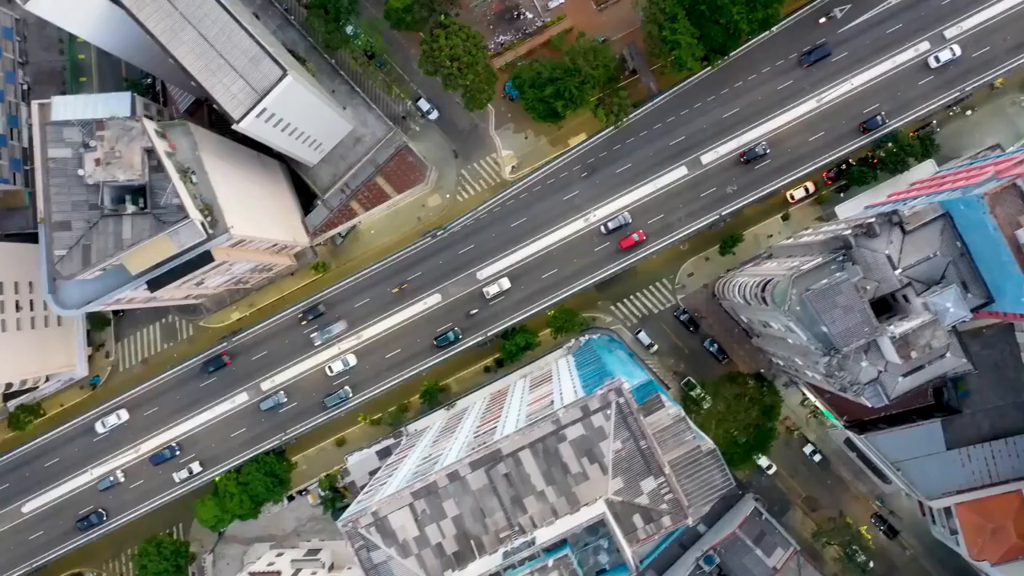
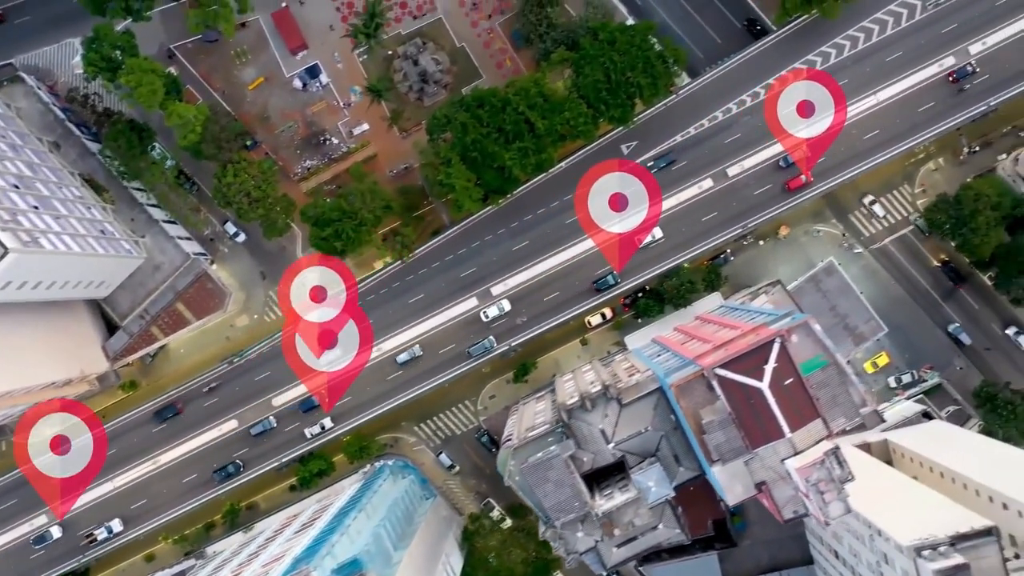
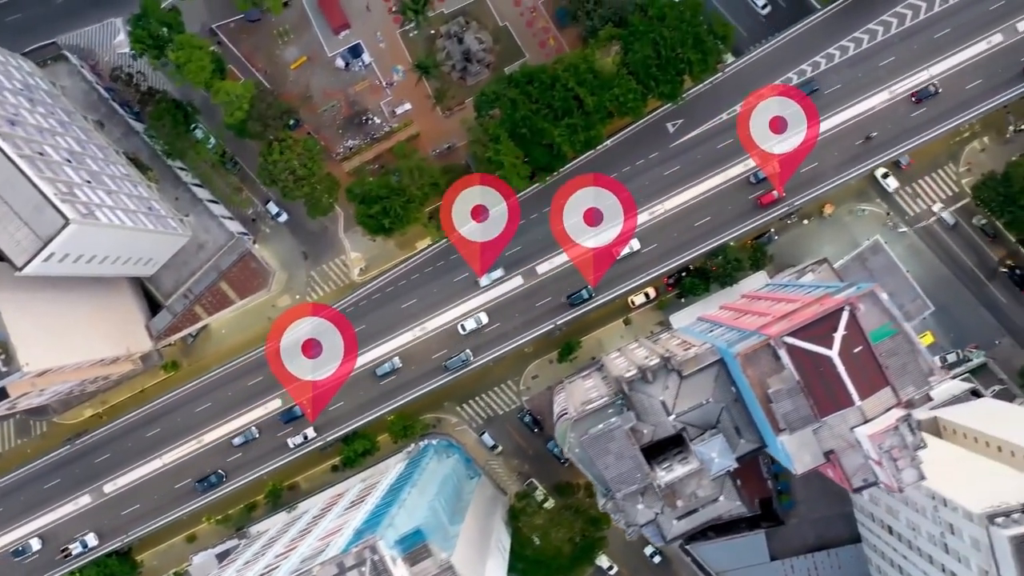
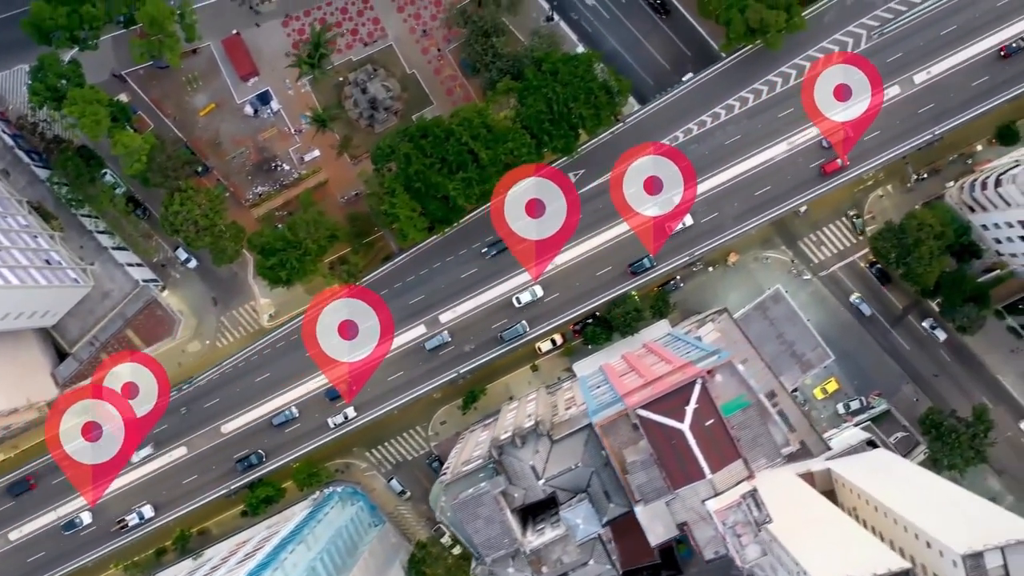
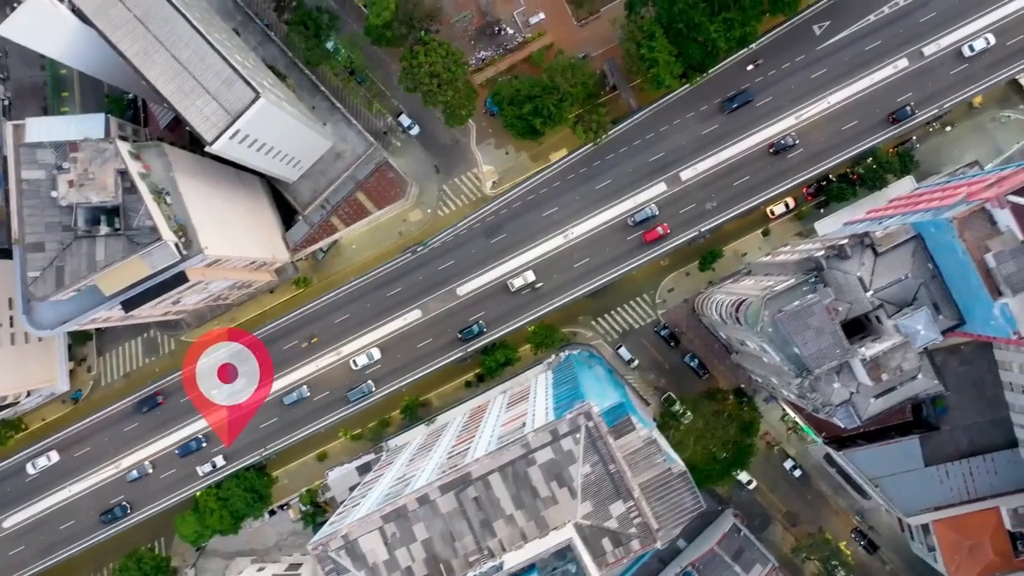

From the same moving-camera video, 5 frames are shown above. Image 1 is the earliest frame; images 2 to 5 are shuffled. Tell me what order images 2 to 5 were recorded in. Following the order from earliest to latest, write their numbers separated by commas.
5, 3, 2, 4
